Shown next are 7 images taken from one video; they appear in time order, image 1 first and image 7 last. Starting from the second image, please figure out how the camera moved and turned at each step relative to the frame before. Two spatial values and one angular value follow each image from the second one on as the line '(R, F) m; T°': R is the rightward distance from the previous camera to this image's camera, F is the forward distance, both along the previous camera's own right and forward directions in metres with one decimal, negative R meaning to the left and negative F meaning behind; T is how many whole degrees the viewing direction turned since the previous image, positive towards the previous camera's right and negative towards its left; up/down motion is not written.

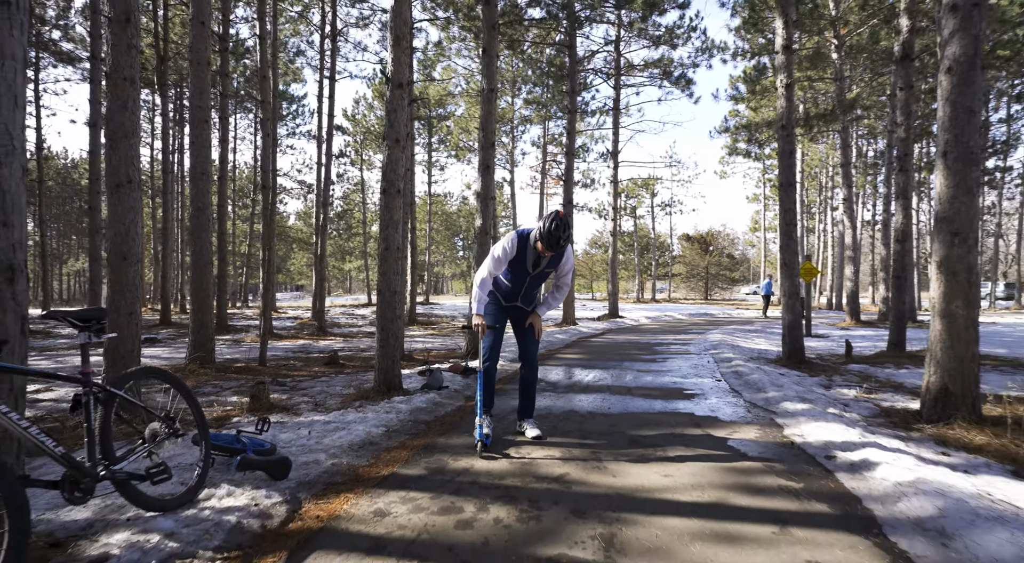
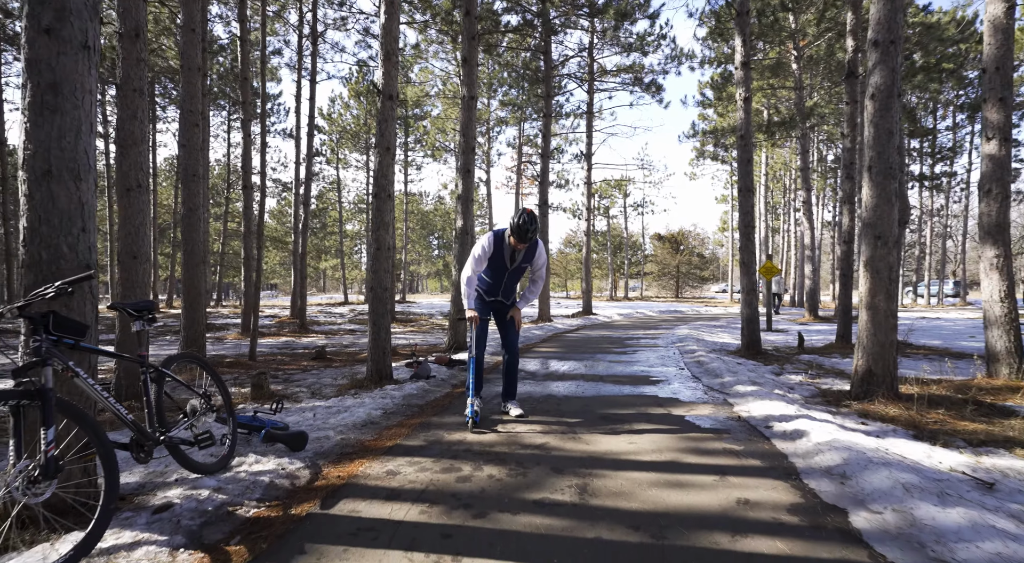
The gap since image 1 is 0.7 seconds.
(-0.1, -0.7) m; +2°
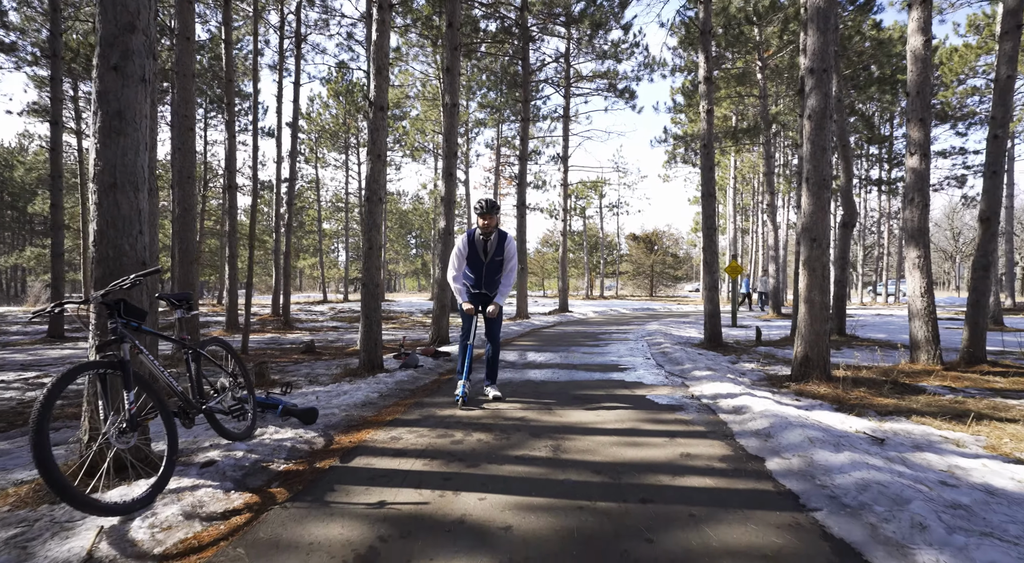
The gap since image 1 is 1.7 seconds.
(-0.1, -0.7) m; +2°
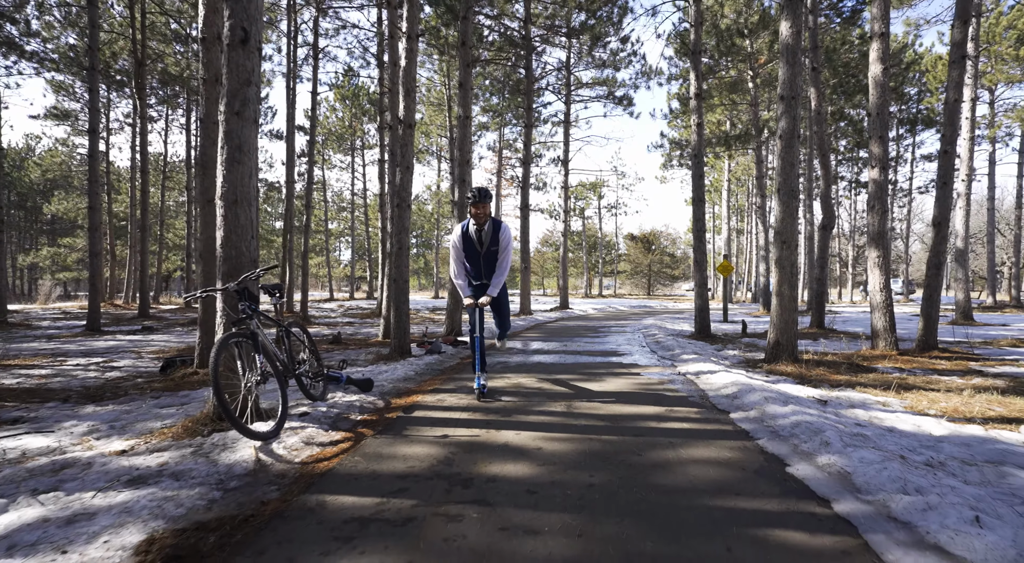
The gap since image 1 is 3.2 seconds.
(-0.2, -1.2) m; 0°
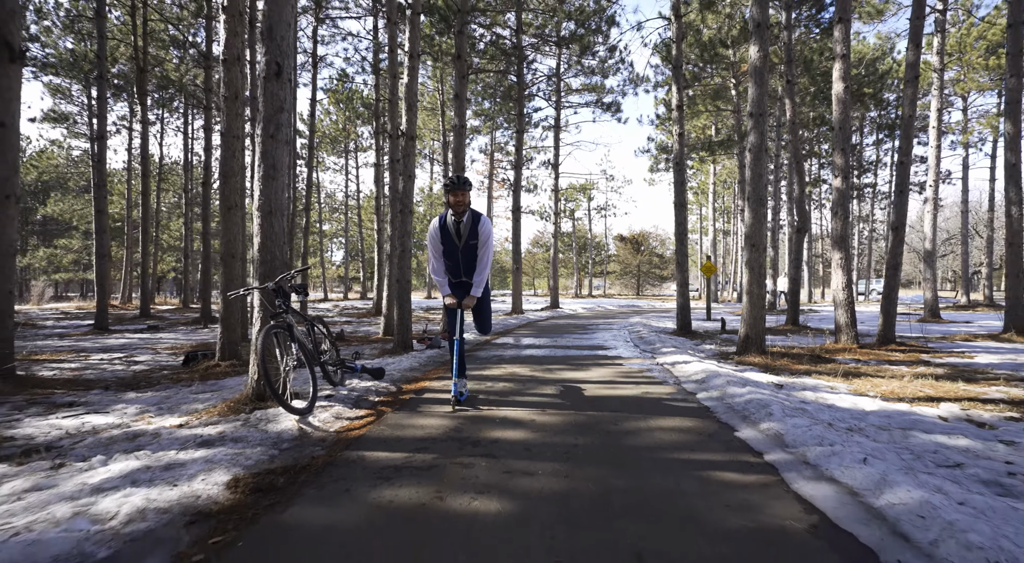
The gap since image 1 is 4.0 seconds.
(-0.1, -0.8) m; +1°
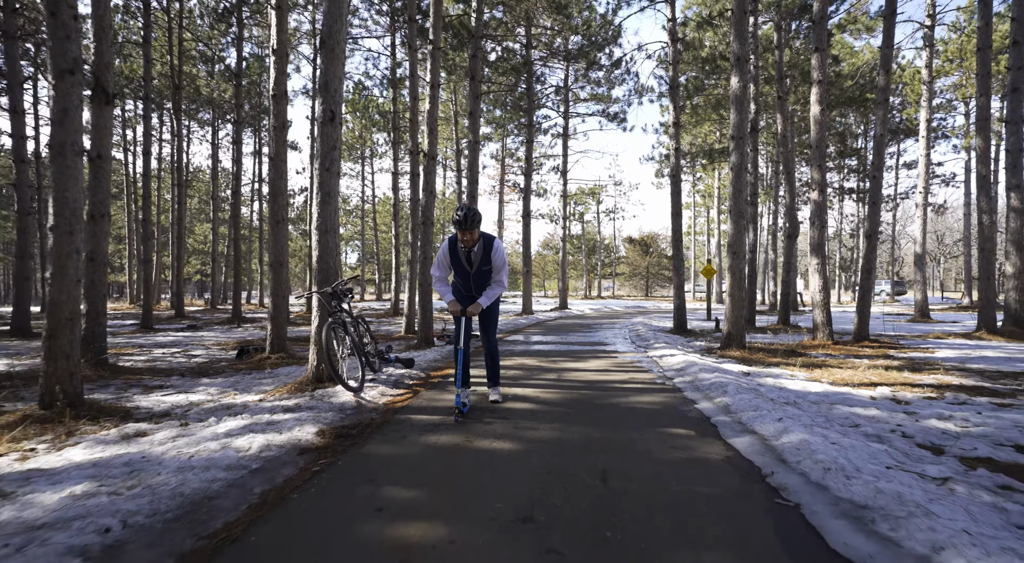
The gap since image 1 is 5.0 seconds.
(0.0, -1.3) m; -1°
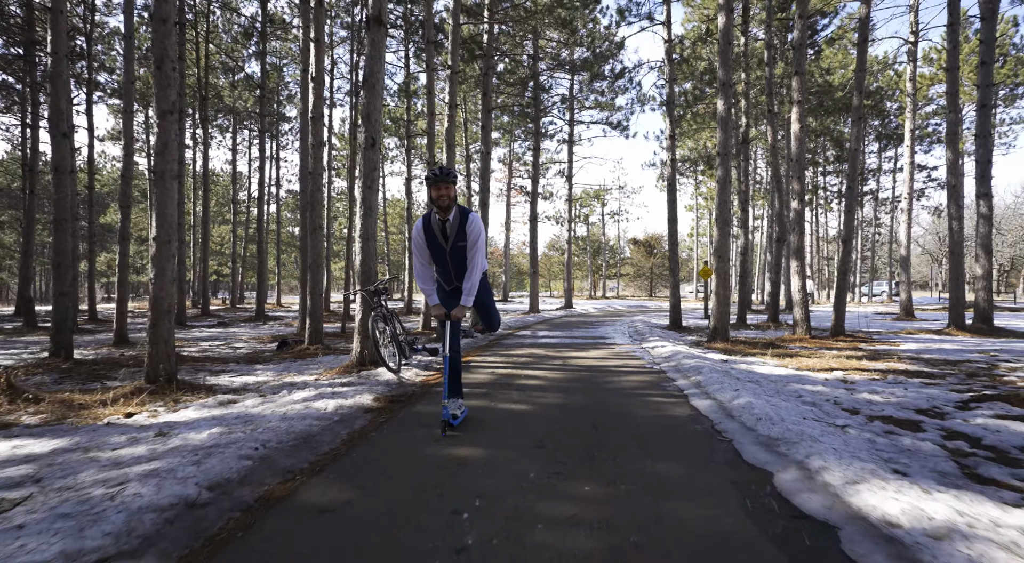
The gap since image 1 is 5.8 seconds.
(-0.1, -1.3) m; -1°
